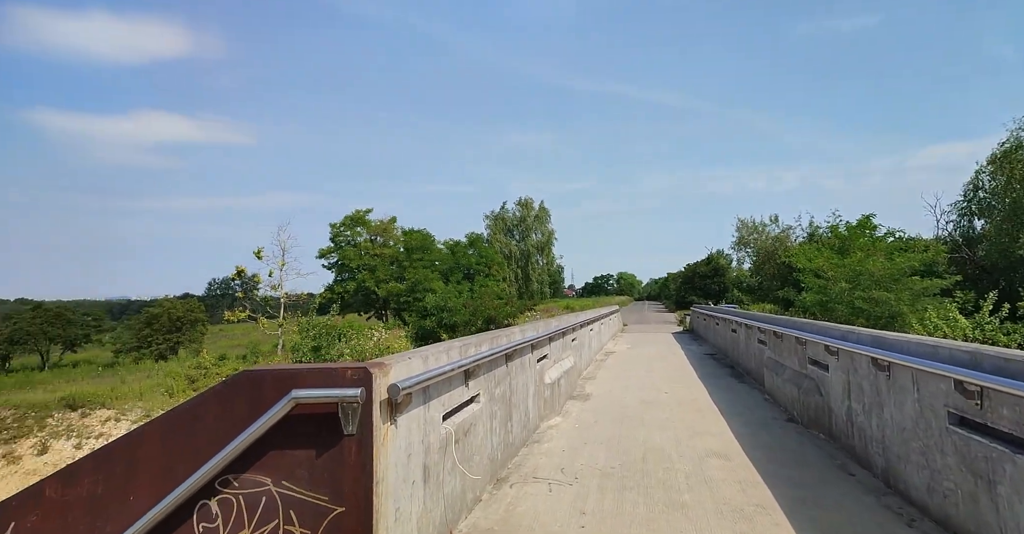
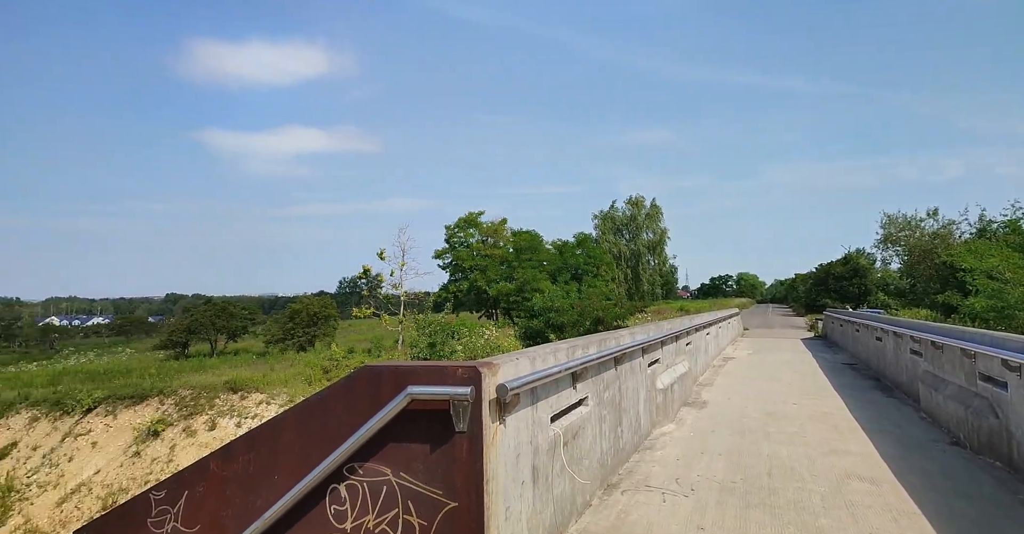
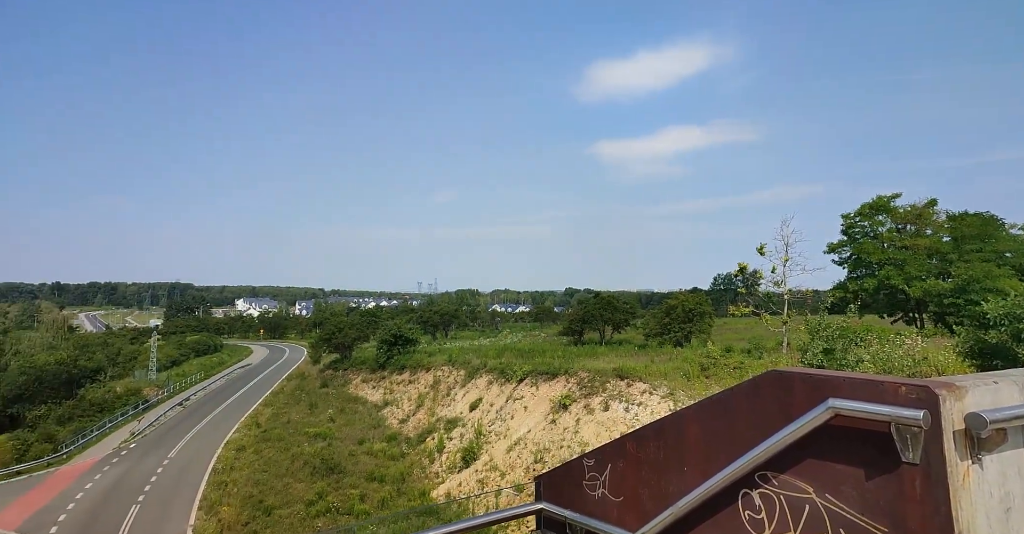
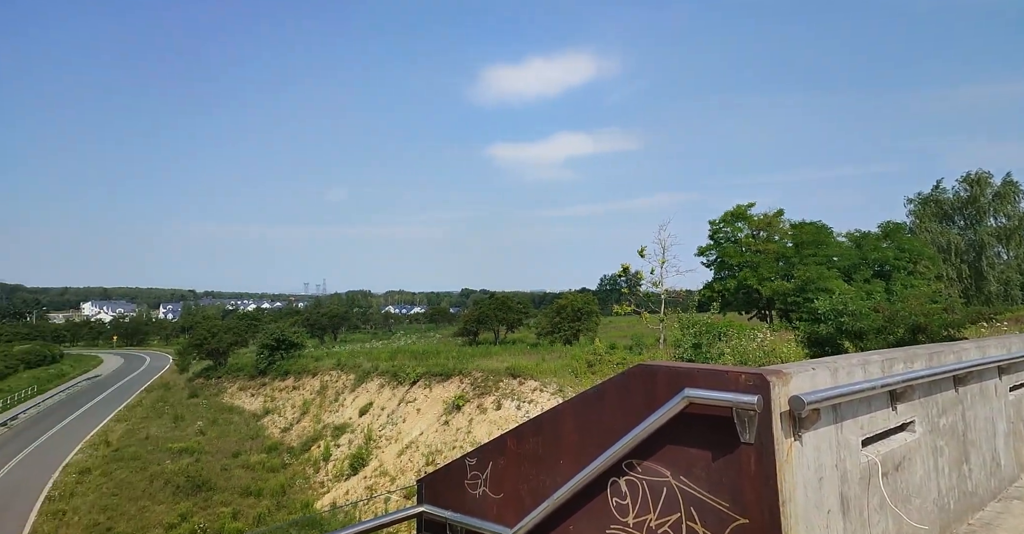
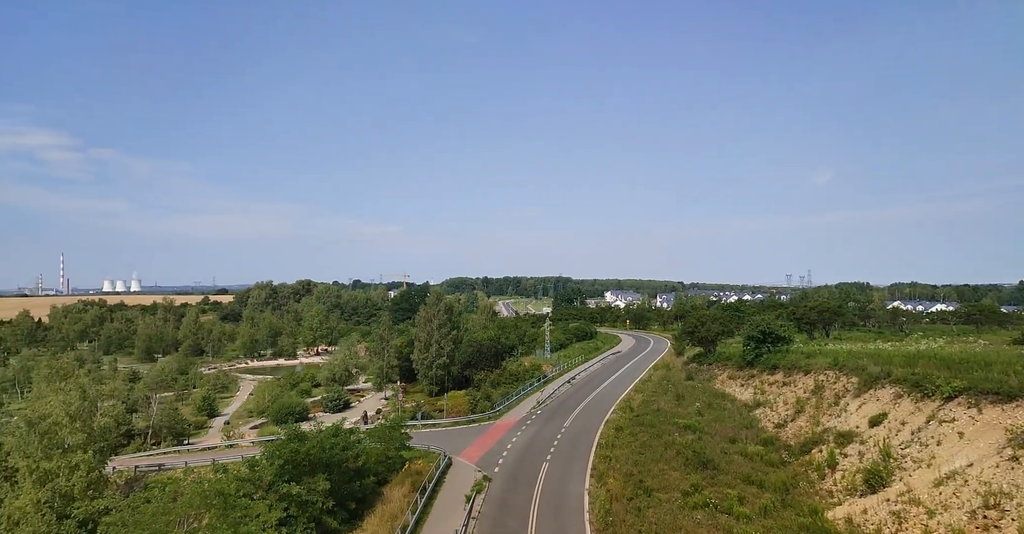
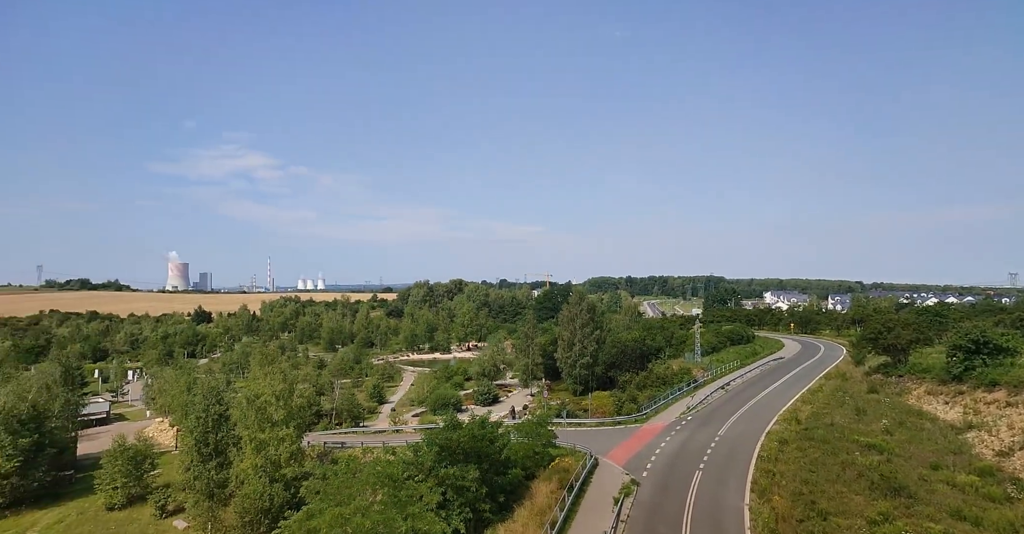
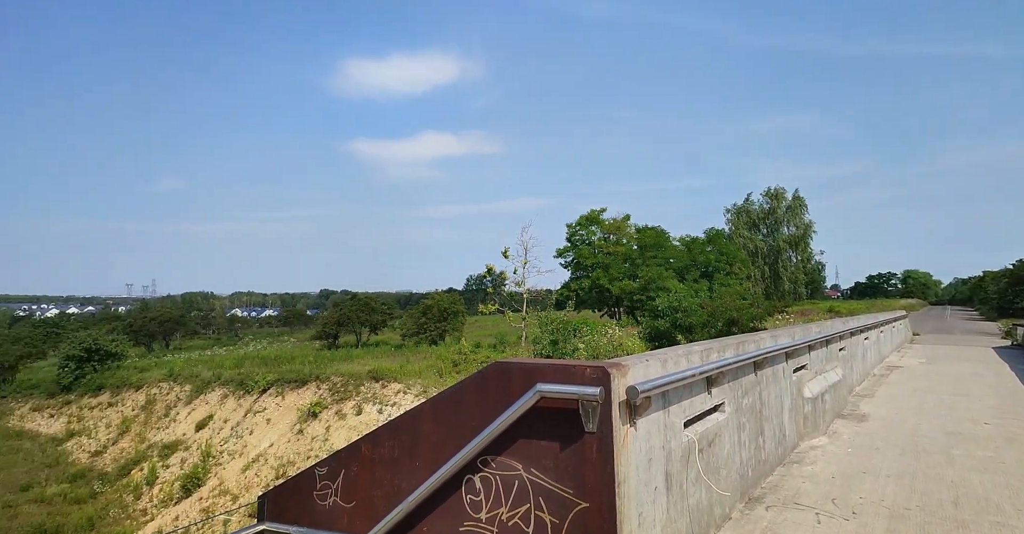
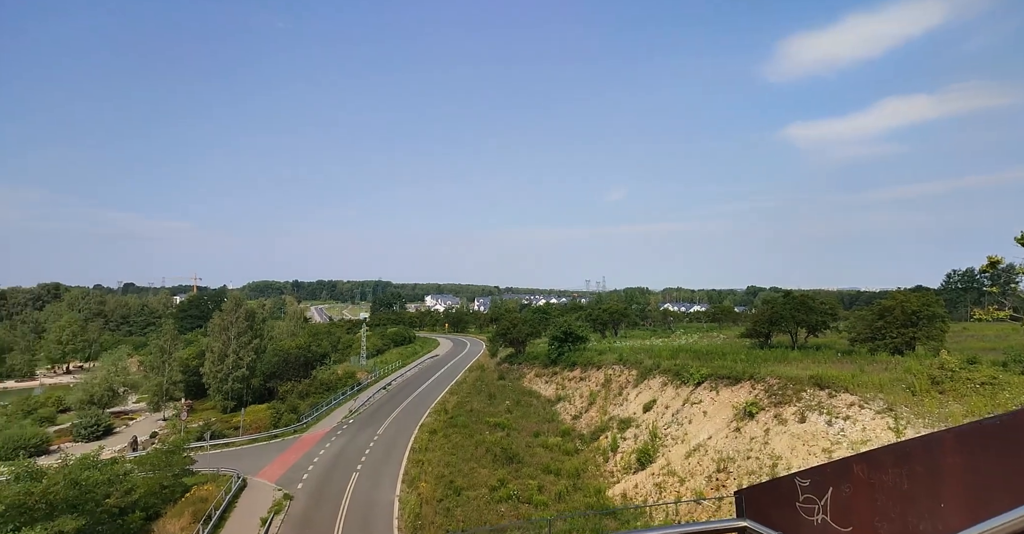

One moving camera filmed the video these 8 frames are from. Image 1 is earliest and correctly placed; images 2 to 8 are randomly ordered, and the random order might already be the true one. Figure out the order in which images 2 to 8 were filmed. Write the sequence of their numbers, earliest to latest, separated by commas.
2, 7, 4, 3, 8, 5, 6
